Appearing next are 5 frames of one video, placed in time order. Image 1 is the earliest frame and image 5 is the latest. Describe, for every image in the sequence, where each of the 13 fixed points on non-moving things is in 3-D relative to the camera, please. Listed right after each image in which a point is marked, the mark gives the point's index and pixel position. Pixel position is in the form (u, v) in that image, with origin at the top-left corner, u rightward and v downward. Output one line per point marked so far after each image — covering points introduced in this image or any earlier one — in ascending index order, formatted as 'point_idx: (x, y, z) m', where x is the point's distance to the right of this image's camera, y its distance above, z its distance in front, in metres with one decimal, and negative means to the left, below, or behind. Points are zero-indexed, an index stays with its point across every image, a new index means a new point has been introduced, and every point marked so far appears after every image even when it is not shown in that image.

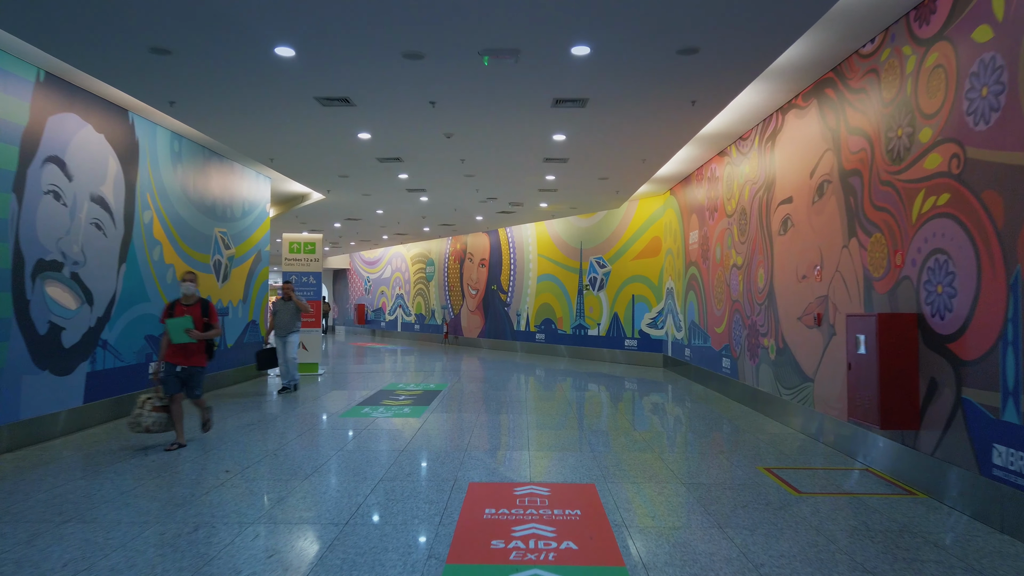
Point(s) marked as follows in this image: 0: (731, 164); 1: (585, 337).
0: (+2.6, +1.5, +9.0) m
1: (+1.5, -1.0, +15.3) m
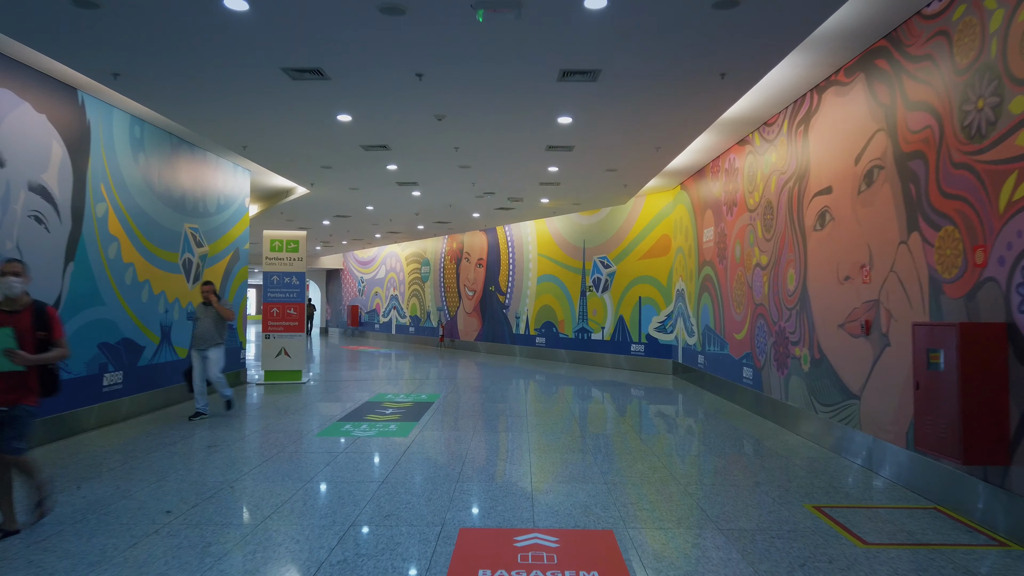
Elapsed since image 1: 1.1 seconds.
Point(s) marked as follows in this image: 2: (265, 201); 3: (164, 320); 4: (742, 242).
0: (+2.6, +1.5, +8.1) m
1: (+1.5, -1.0, +14.5) m
2: (-4.3, +1.5, +13.0) m
3: (-3.9, -0.4, +8.2) m
4: (+2.6, +0.5, +8.4) m
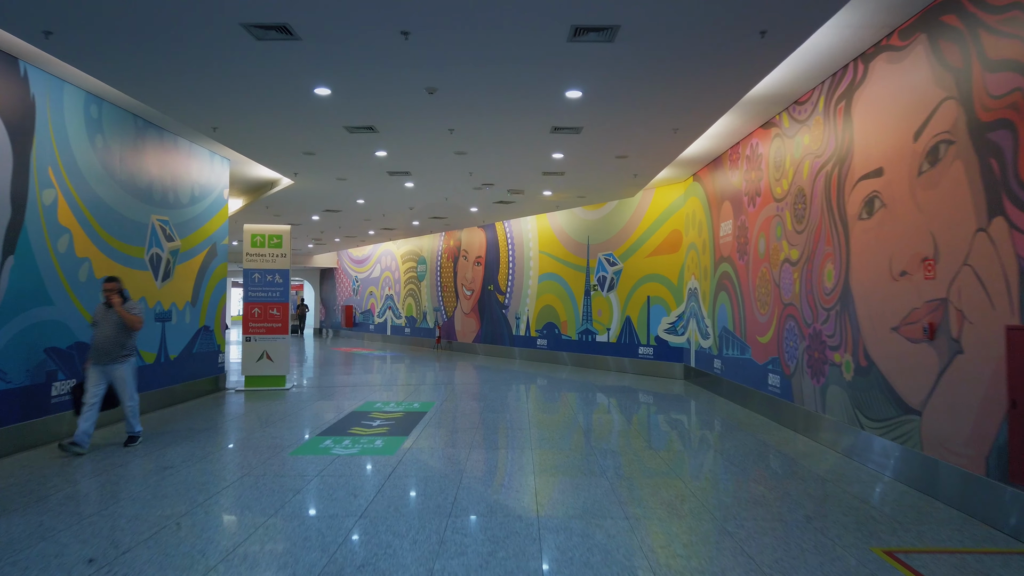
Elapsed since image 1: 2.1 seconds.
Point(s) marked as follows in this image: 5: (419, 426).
0: (+2.6, +1.5, +7.3) m
1: (+1.5, -1.0, +13.7) m
2: (-4.3, +1.5, +12.2) m
3: (-3.9, -0.3, +7.4) m
4: (+2.6, +0.5, +7.6) m
5: (-0.9, -1.4, +7.4) m
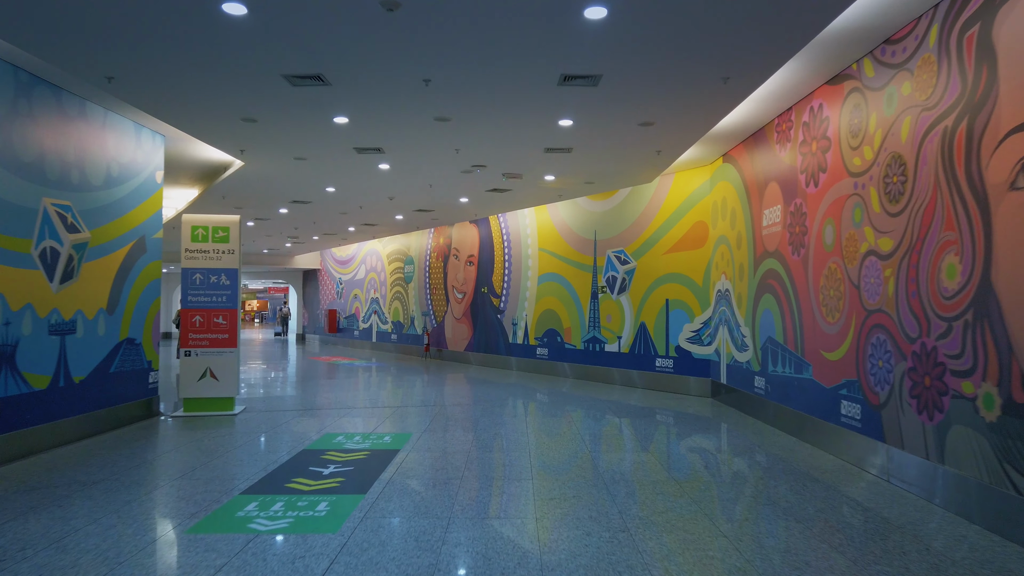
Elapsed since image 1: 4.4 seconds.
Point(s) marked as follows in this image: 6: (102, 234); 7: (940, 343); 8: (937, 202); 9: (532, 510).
0: (+2.6, +1.5, +5.6) m
1: (+1.4, -1.1, +11.9) m
2: (-4.4, +1.5, +10.5) m
3: (-3.9, -0.4, +5.7) m
4: (+2.6, +0.5, +5.9) m
5: (-0.9, -1.4, +5.7) m
6: (-3.9, +0.5, +7.0) m
7: (+2.6, -0.3, +4.5) m
8: (+2.6, +0.5, +4.5) m
9: (+0.1, -1.3, +4.5) m
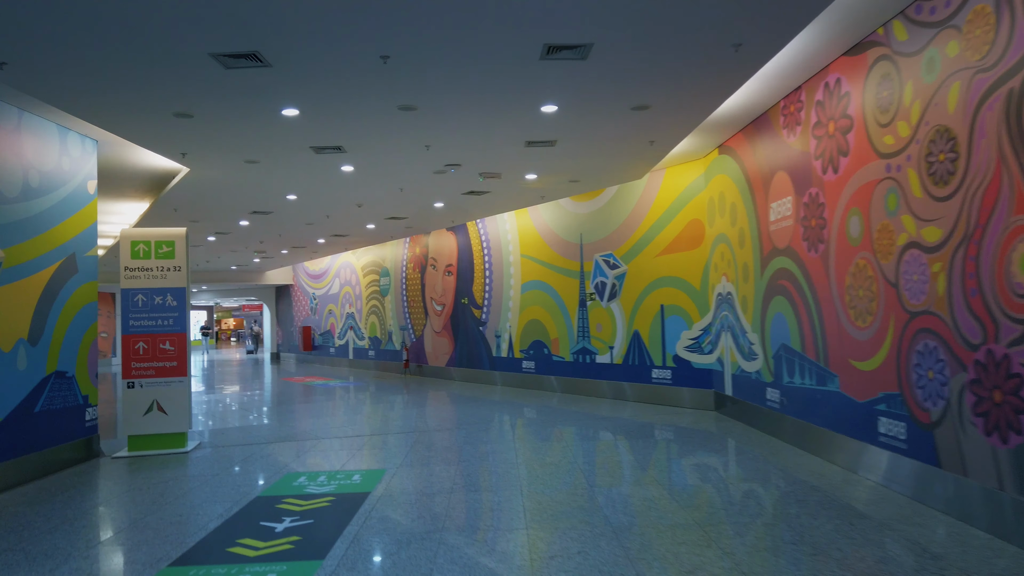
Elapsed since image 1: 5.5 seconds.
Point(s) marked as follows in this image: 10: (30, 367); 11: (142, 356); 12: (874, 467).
0: (+2.4, +1.5, +4.8) m
1: (+1.2, -1.2, +11.1) m
2: (-4.7, +1.2, +9.5) m
3: (-4.0, -0.6, +4.7) m
4: (+2.5, +0.5, +5.1) m
5: (-1.0, -1.5, +4.8) m
6: (-4.0, +0.3, +6.1) m
7: (+2.5, -0.3, +3.7) m
8: (+2.5, +0.5, +3.8) m
9: (+0.1, -1.4, +3.7) m
10: (-4.0, -0.6, +6.2) m
11: (-3.7, -0.7, +7.4) m
12: (+2.5, -1.3, +5.2) m
